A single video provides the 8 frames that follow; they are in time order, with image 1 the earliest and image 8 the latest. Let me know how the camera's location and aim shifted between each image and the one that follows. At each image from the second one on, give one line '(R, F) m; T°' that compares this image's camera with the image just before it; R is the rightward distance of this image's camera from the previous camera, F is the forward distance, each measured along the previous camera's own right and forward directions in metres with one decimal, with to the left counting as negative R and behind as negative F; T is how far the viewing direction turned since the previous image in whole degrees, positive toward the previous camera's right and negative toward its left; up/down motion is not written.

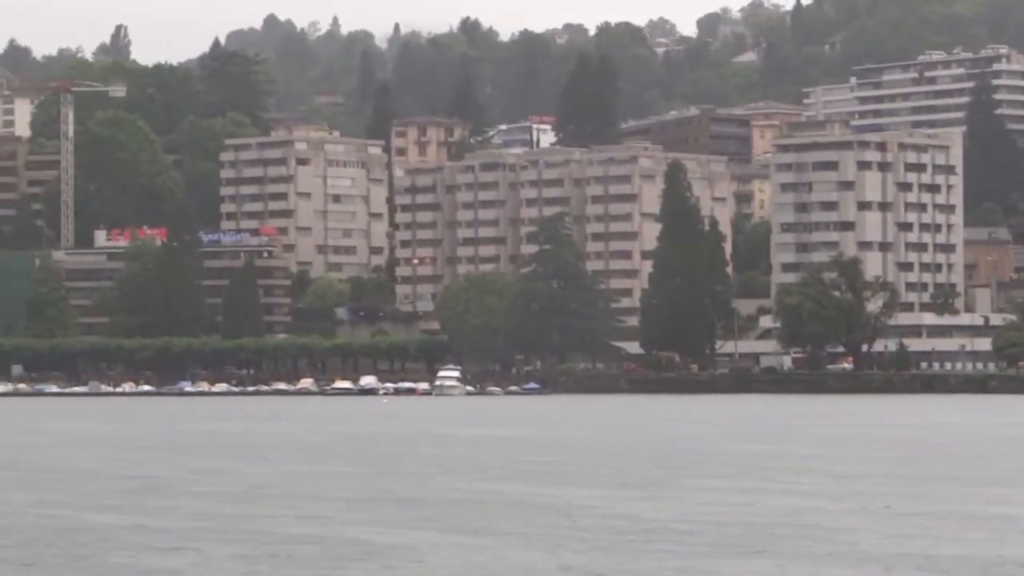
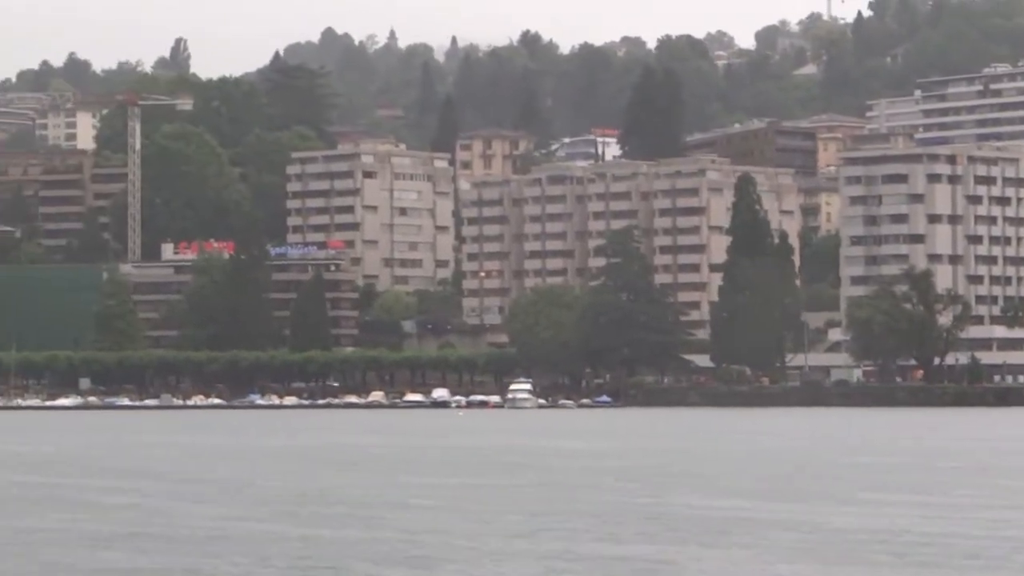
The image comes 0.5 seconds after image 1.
(-0.4, 0.0) m; -1°
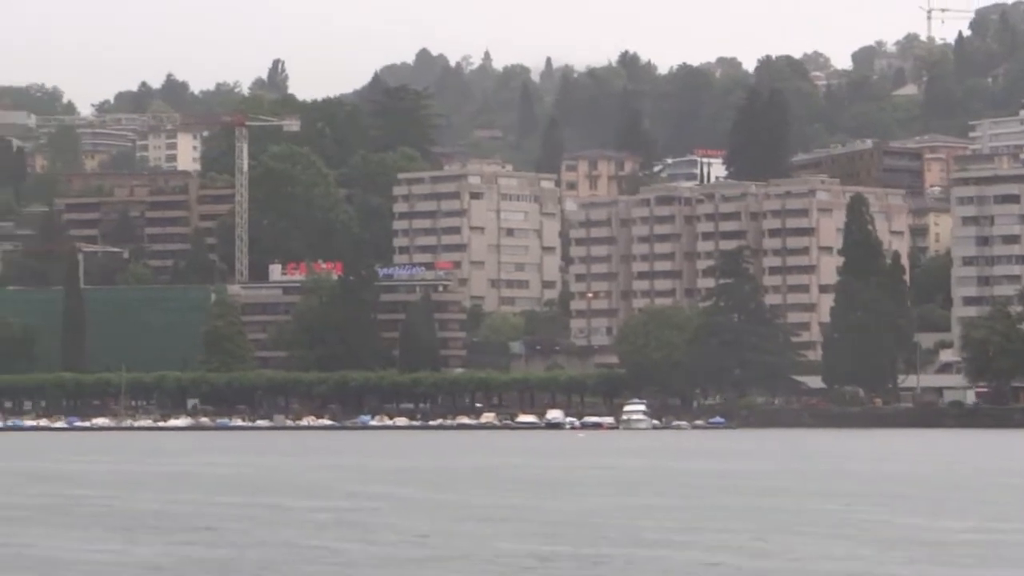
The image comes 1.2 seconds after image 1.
(-0.6, +0.1) m; -1°
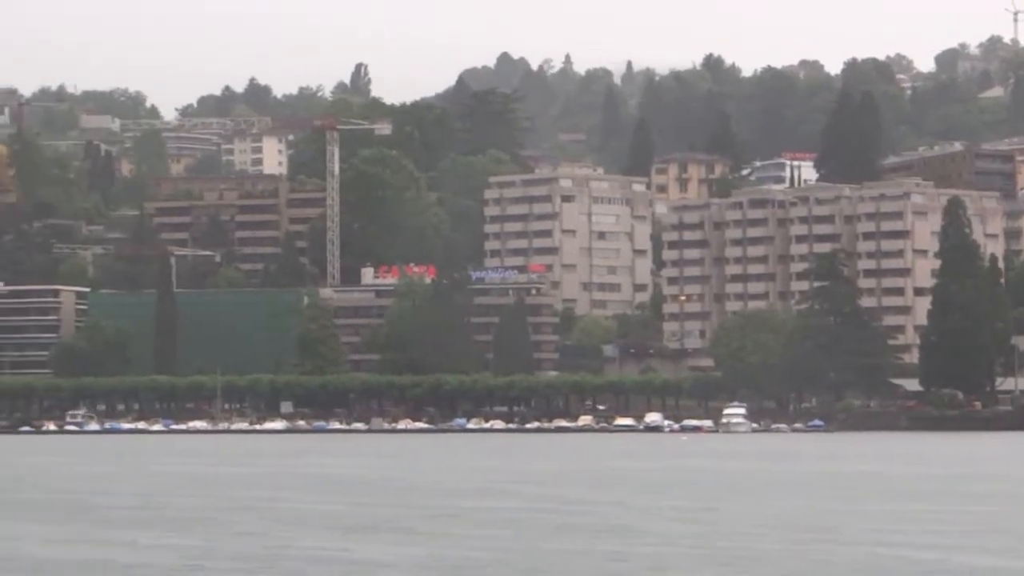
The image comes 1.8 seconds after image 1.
(-0.5, +0.1) m; -1°
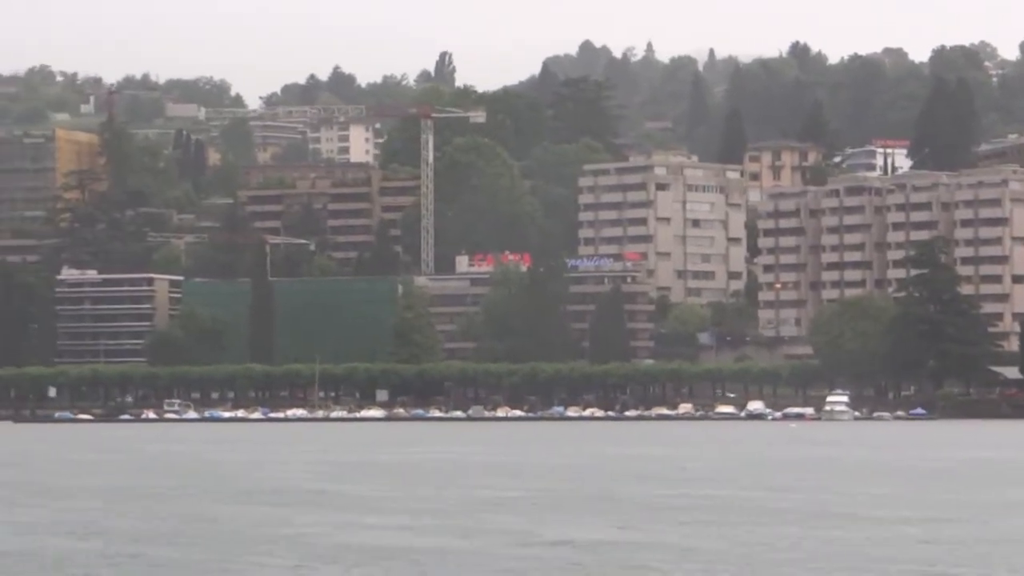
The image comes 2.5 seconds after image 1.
(-0.6, +0.2) m; -1°
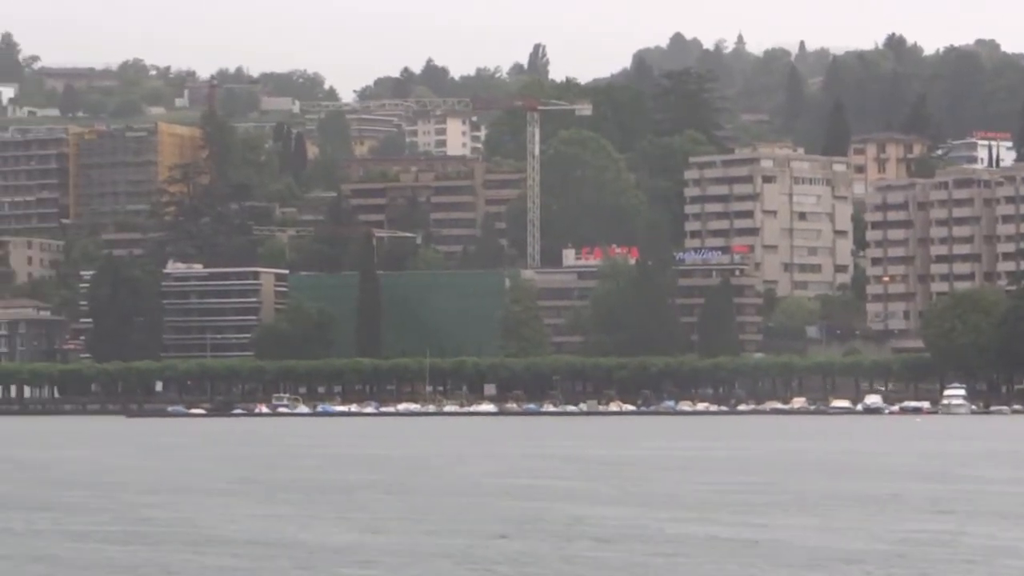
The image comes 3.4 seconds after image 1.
(-0.7, +0.1) m; -1°
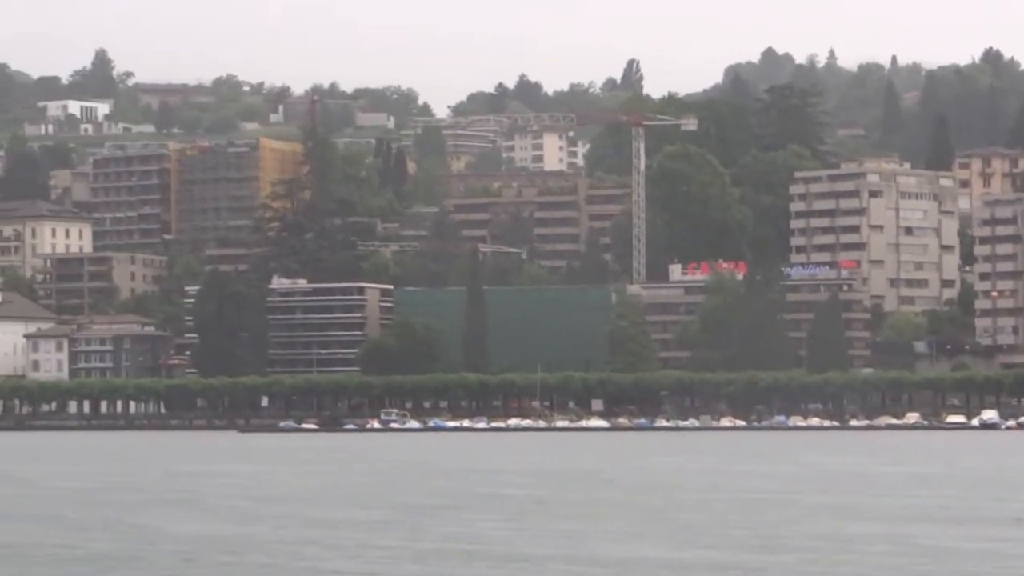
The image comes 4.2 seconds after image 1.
(-0.7, +0.2) m; -1°
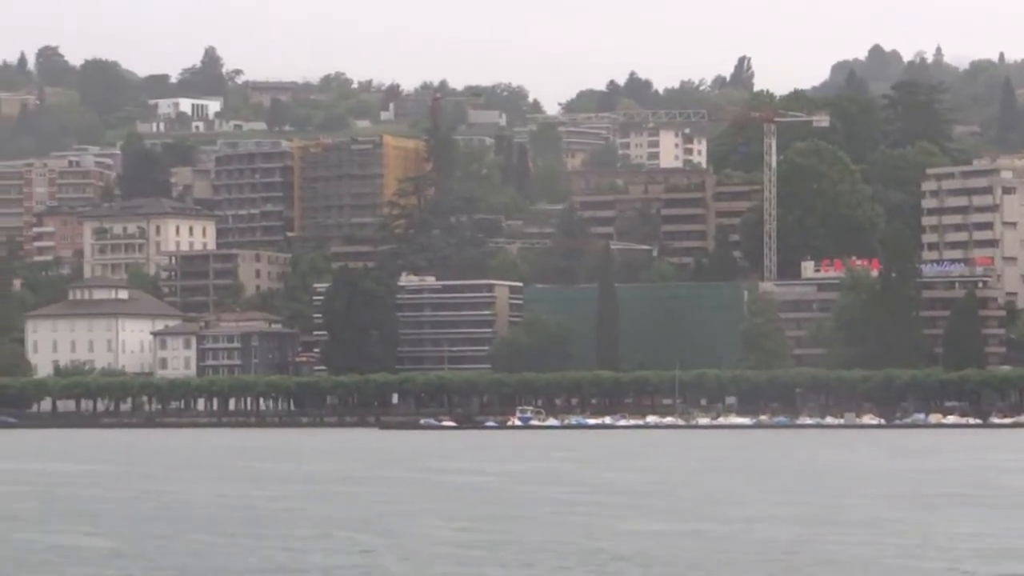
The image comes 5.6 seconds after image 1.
(-1.2, +0.4) m; -1°
